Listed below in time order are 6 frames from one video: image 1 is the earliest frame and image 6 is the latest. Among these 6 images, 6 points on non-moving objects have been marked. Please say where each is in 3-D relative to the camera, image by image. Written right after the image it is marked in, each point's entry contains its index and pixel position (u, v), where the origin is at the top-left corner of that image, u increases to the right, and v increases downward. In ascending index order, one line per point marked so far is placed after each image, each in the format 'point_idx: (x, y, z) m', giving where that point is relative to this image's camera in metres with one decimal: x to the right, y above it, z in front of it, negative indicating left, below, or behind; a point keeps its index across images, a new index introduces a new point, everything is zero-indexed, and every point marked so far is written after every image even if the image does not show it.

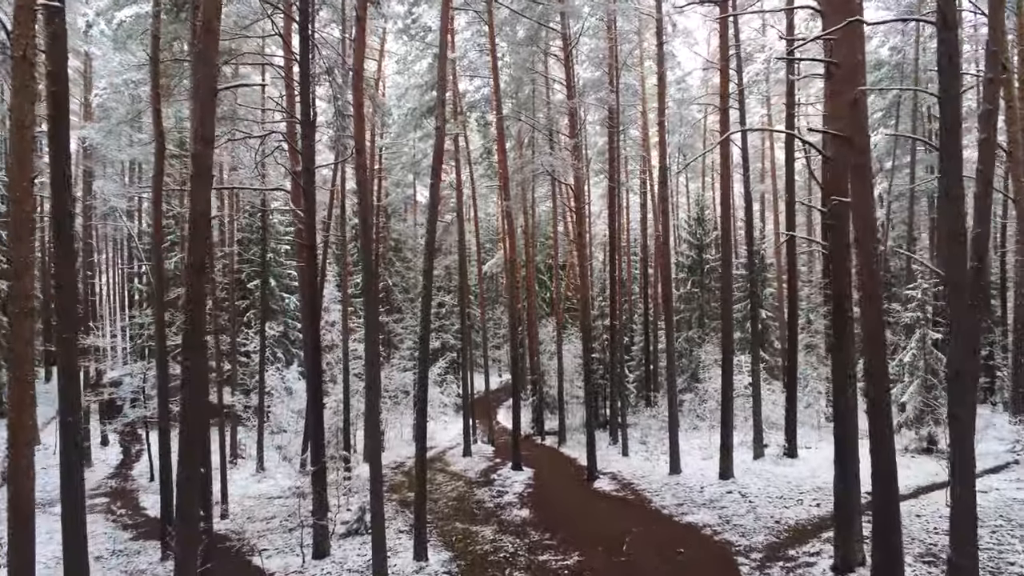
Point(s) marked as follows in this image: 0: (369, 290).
0: (-2.7, 0.0, +10.0) m
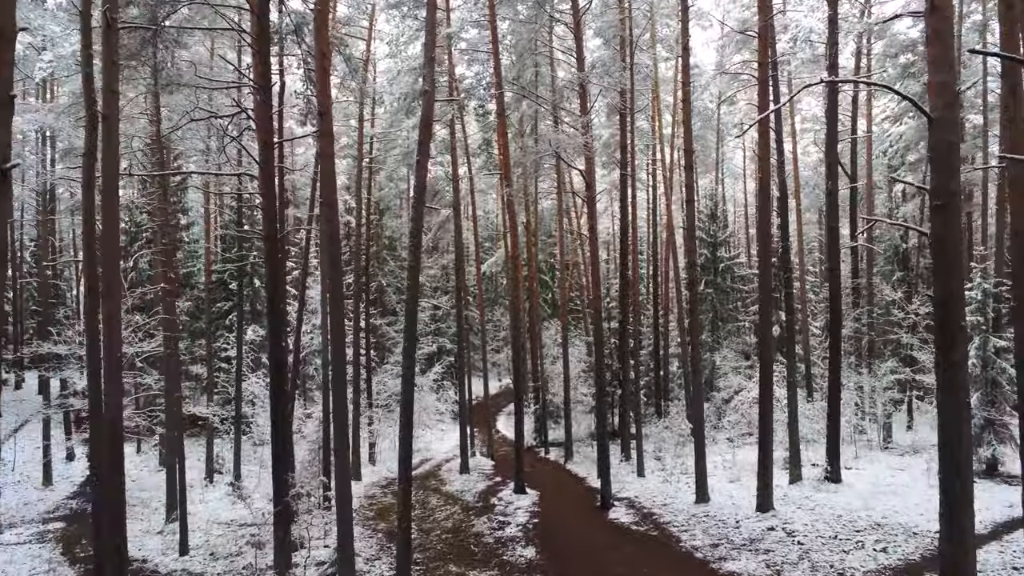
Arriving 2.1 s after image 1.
0: (-2.6, 0.0, +8.4) m
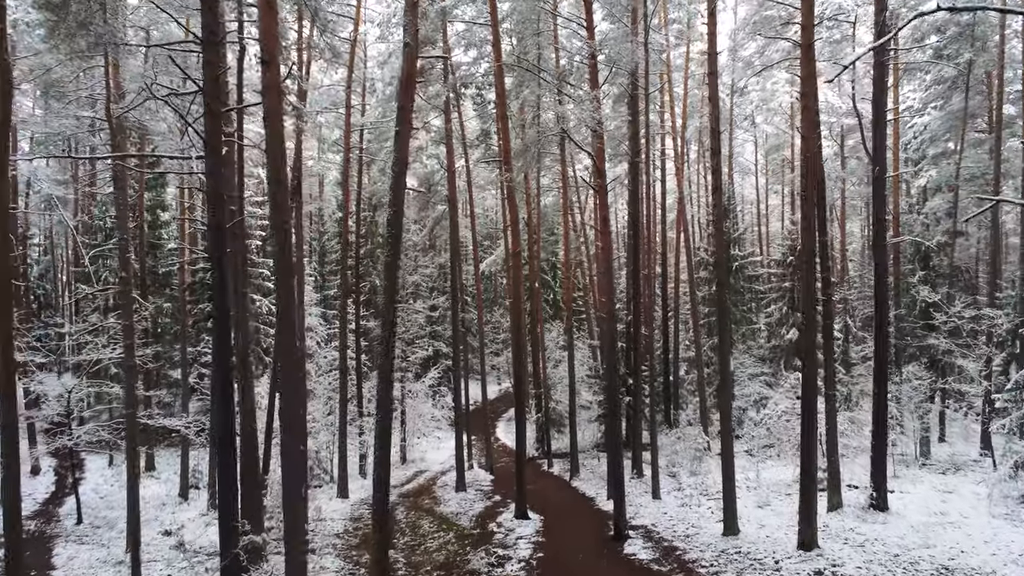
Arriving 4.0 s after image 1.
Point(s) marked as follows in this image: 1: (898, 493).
0: (-2.6, 0.0, +6.9) m
1: (+7.9, -4.2, +11.7) m
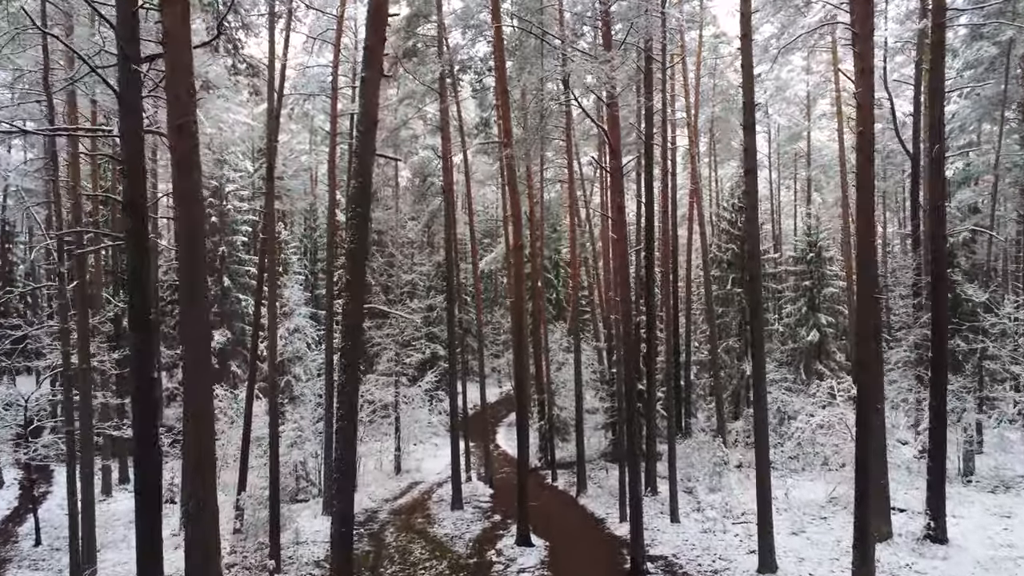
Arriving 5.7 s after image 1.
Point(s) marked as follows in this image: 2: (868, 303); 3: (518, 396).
0: (-2.6, 0.0, +5.6) m
1: (+8.0, -4.2, +10.3) m
2: (+4.6, -0.2, +7.4) m
3: (+0.1, -2.6, +13.8) m
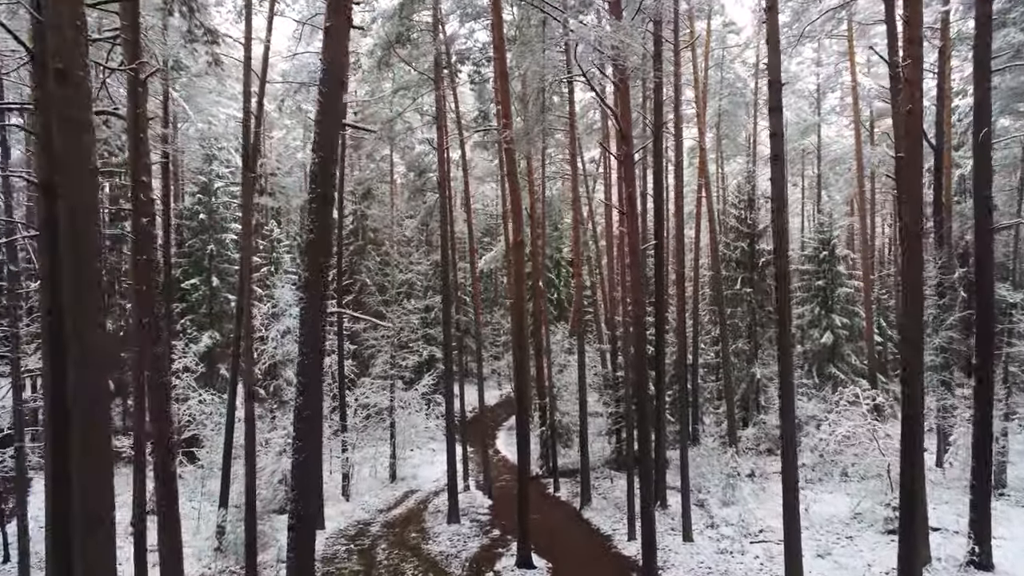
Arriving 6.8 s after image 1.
0: (-2.6, 0.0, +4.8) m
1: (+8.0, -4.2, +9.5) m
2: (+4.6, -0.2, +6.6) m
3: (+0.1, -2.6, +13.0) m
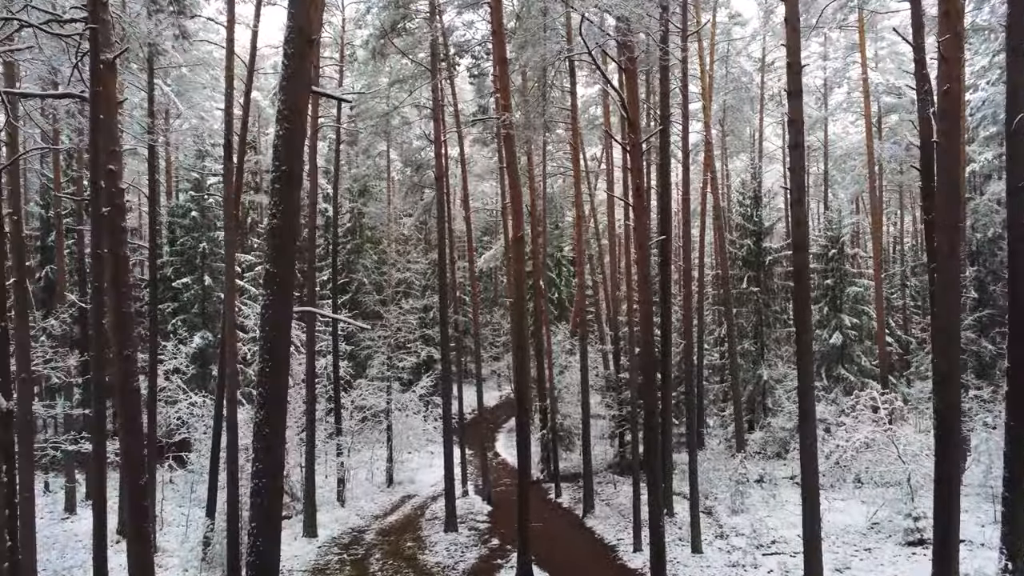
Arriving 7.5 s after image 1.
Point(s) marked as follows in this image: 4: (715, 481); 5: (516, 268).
0: (-2.6, 0.0, +4.2) m
1: (+8.0, -4.1, +8.9) m
2: (+4.6, -0.1, +6.1) m
3: (+0.1, -2.6, +12.4) m
4: (+5.0, -4.8, +14.0) m
5: (+0.1, +0.5, +12.7) m
